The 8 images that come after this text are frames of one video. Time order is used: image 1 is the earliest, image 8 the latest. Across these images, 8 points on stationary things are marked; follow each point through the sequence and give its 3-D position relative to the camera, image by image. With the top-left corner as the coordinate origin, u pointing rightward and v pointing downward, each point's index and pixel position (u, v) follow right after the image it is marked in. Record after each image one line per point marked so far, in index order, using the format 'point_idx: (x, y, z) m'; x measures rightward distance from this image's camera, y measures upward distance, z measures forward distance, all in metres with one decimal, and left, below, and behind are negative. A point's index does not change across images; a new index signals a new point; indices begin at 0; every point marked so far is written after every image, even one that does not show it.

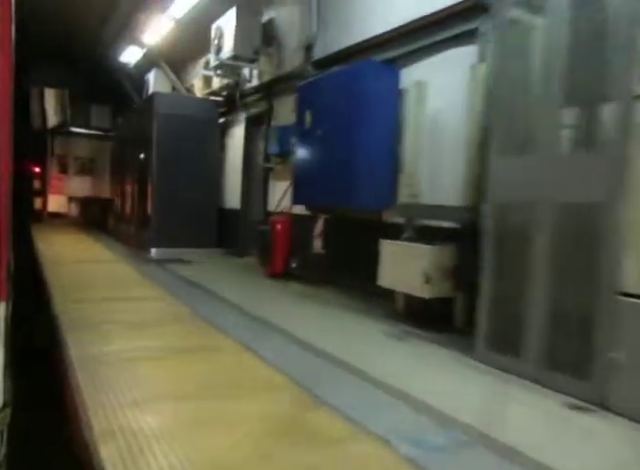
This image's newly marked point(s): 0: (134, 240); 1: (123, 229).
0: (-3.2, -0.1, +8.8) m
1: (-3.7, +0.1, +9.7) m
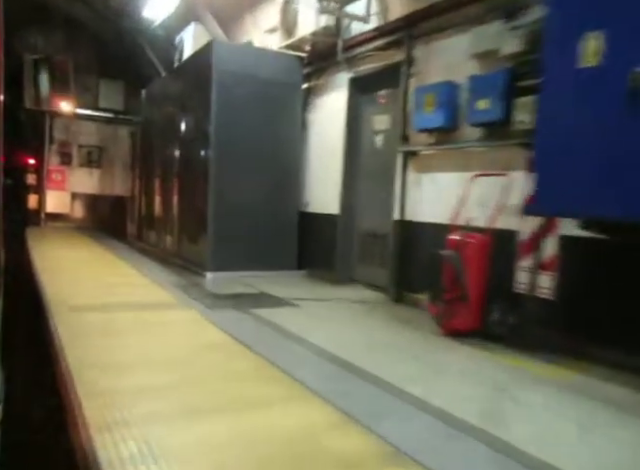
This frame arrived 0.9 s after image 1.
0: (-1.8, -0.2, +6.3) m
1: (-2.3, -0.1, +7.1) m
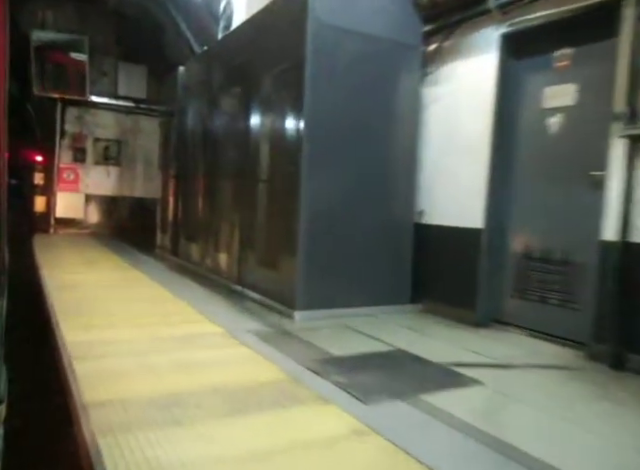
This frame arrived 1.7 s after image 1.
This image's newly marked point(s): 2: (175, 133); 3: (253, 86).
0: (-0.8, -0.4, +4.7) m
1: (-1.3, -0.2, +5.6) m
2: (-1.8, +1.3, +6.6) m
3: (-0.6, +1.3, +4.5) m
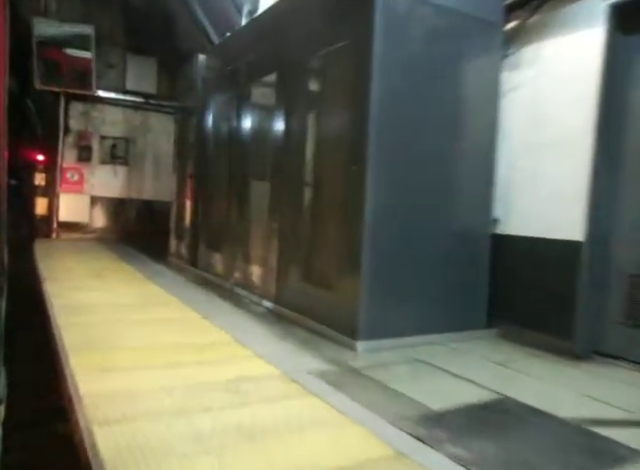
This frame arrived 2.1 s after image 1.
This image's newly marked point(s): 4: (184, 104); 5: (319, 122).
0: (-0.4, -0.5, +4.1) m
1: (-0.9, -0.3, +4.9) m
2: (-1.4, +1.2, +5.9) m
3: (-0.2, +1.2, +3.8) m
4: (-1.6, +1.6, +6.3) m
5: (0.0, +0.7, +3.5) m
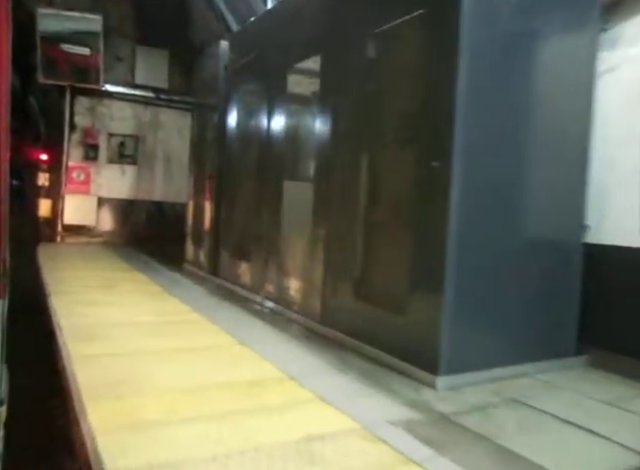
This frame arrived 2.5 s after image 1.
0: (-0.1, -0.5, +3.5) m
1: (-0.6, -0.3, +4.4) m
2: (-1.1, +1.1, +5.4) m
3: (+0.2, +1.1, +3.3) m
4: (-1.3, +1.5, +5.7) m
5: (+0.3, +0.7, +2.9) m
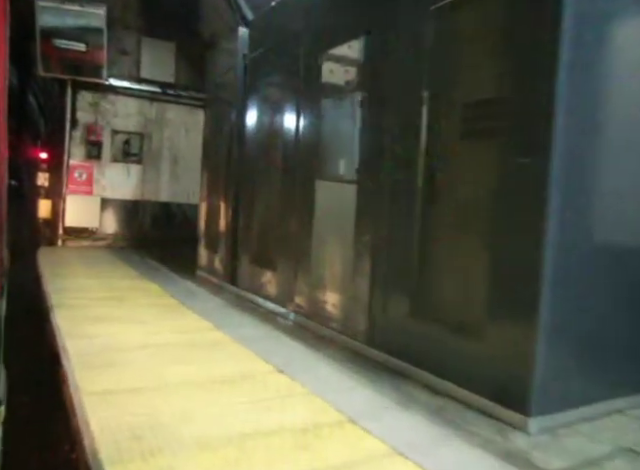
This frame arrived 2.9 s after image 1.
0: (+0.1, -0.5, +3.1) m
1: (-0.4, -0.4, +3.9) m
2: (-0.8, +1.1, +4.9) m
3: (+0.4, +1.1, +2.8) m
4: (-1.0, +1.5, +5.3) m
5: (+0.6, +0.7, +2.5) m
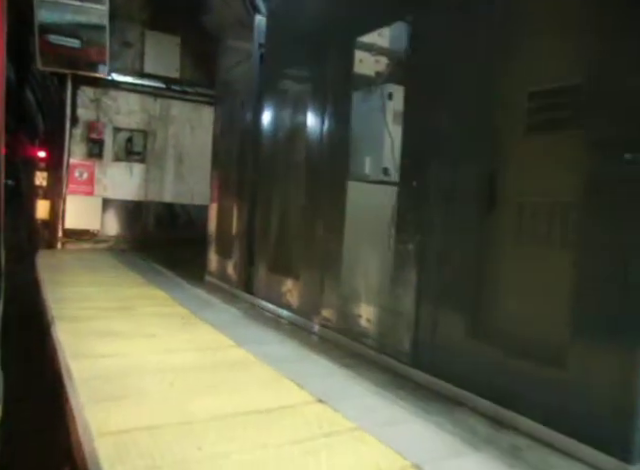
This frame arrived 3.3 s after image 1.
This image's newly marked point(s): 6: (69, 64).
0: (+0.3, -0.6, +2.8) m
1: (-0.2, -0.4, +3.6) m
2: (-0.7, +1.1, +4.6) m
3: (+0.6, +1.1, +2.5) m
4: (-0.9, +1.4, +5.0) m
5: (+0.8, +0.6, +2.2) m
6: (-3.0, +2.1, +6.5) m
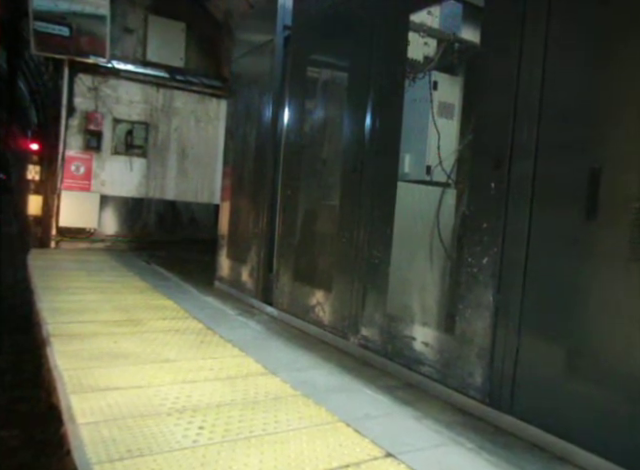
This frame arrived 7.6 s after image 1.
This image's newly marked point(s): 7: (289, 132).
0: (+0.5, -0.6, +2.4) m
1: (0.0, -0.4, +3.2) m
2: (-0.5, +1.0, +4.2) m
3: (+0.8, +1.0, +2.1) m
4: (-0.7, +1.4, +4.5) m
5: (+1.0, +0.6, +1.8) m
6: (-2.8, +2.1, +6.0) m
7: (-0.2, +0.8, +3.8) m
